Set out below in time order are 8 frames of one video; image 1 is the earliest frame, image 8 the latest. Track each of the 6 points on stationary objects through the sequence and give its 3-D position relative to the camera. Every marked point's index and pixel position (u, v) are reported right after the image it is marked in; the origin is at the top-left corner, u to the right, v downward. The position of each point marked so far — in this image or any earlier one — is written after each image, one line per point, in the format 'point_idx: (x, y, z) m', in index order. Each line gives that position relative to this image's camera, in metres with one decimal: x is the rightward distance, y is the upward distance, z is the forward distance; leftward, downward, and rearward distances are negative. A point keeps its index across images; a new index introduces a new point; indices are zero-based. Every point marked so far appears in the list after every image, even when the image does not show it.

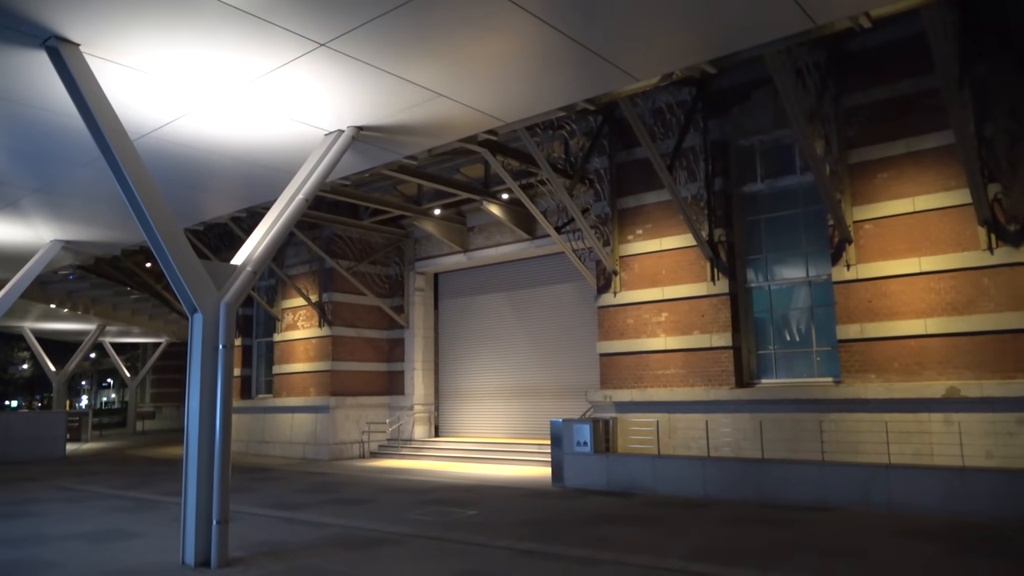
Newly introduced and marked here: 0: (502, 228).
0: (-0.3, +1.5, +18.7) m
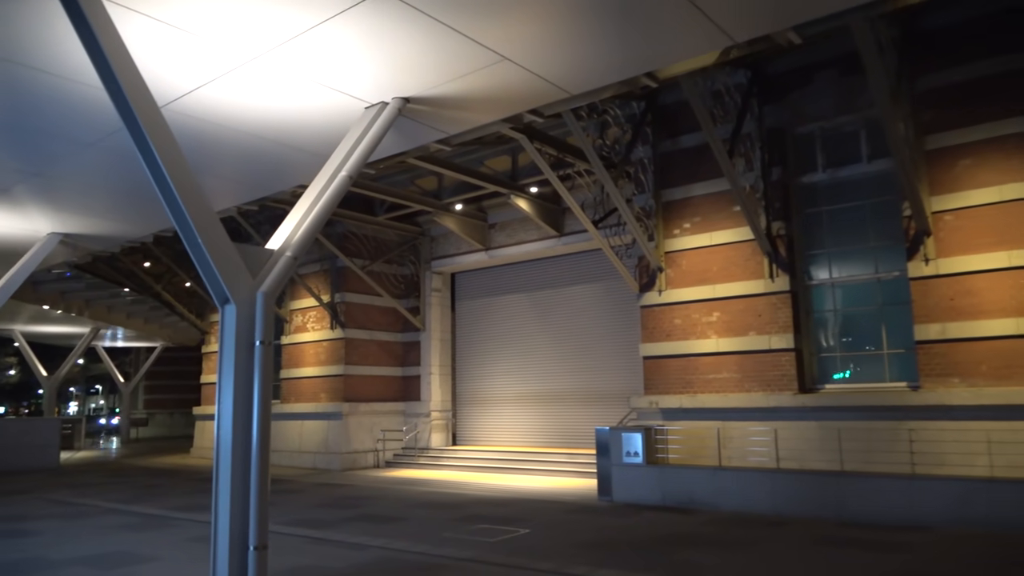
0: (+0.3, +1.5, +17.7) m
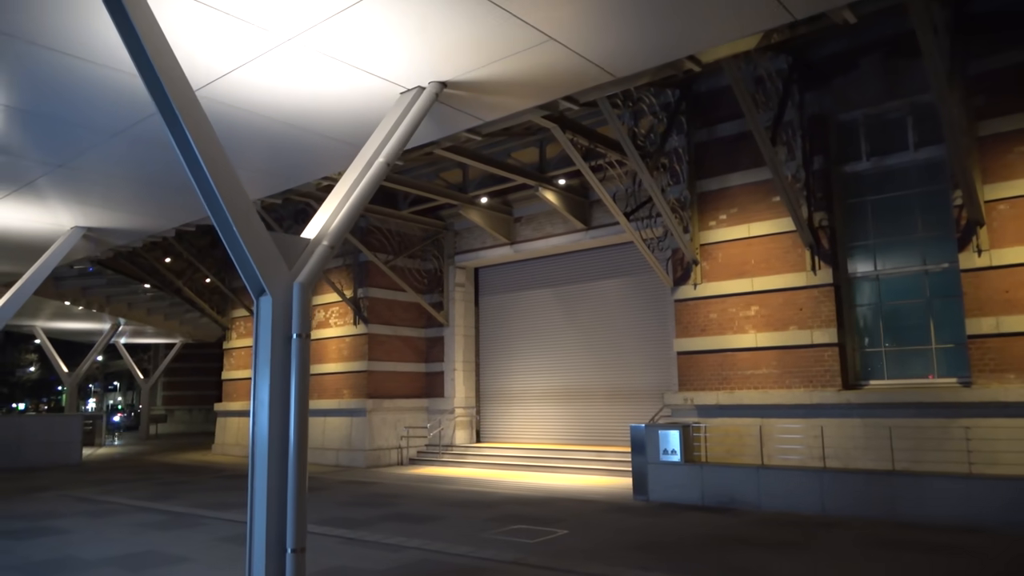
0: (+0.9, +1.6, +17.3) m
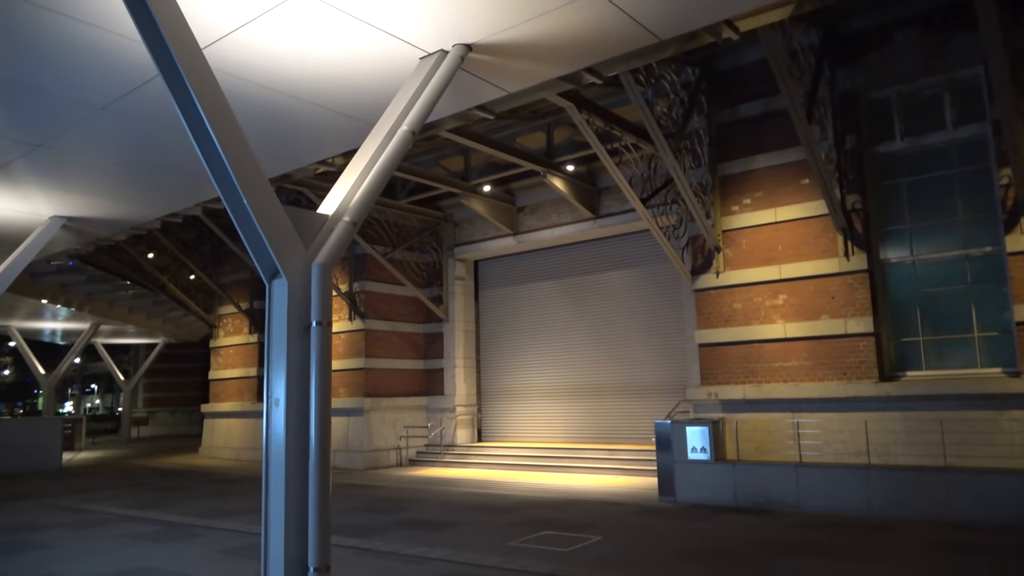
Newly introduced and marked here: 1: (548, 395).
0: (+1.0, +1.8, +16.6) m
1: (+0.8, -2.5, +17.4) m
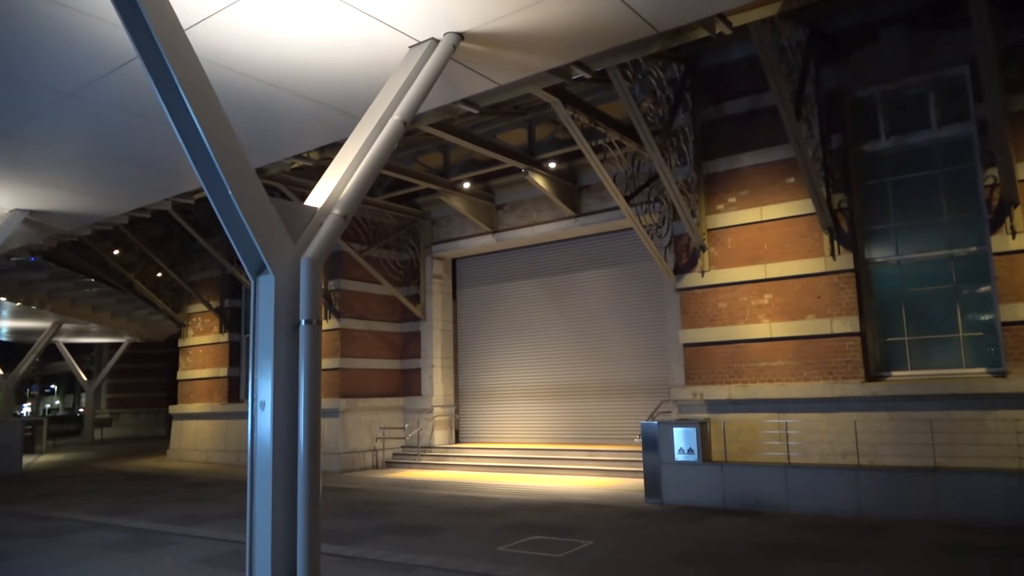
0: (+0.6, +1.8, +16.4) m
1: (+0.3, -2.5, +17.2) m
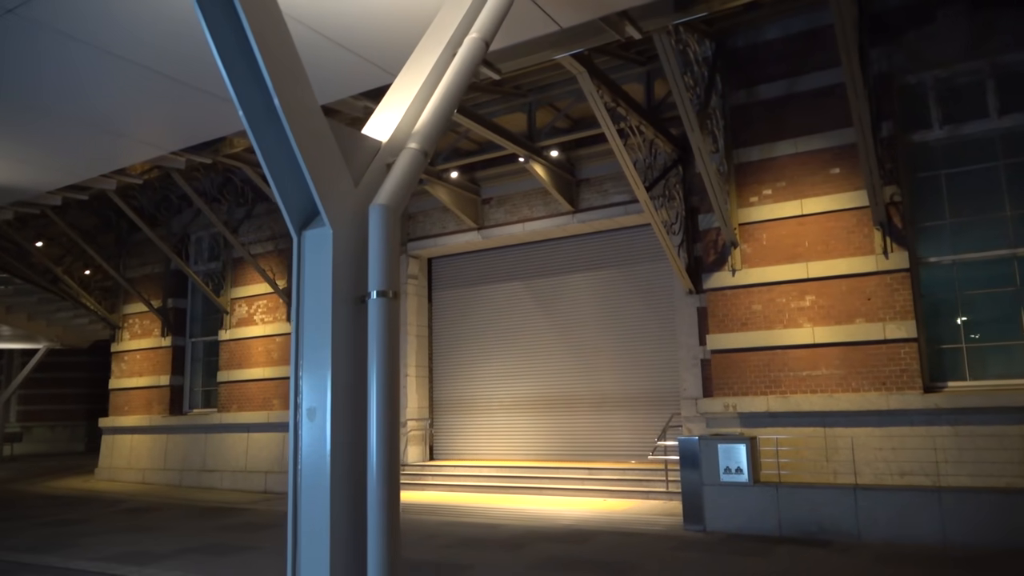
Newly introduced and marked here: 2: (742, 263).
0: (+0.4, +1.8, +15.1) m
1: (0.0, -2.5, +15.7) m
2: (+3.3, +0.4, +10.8) m
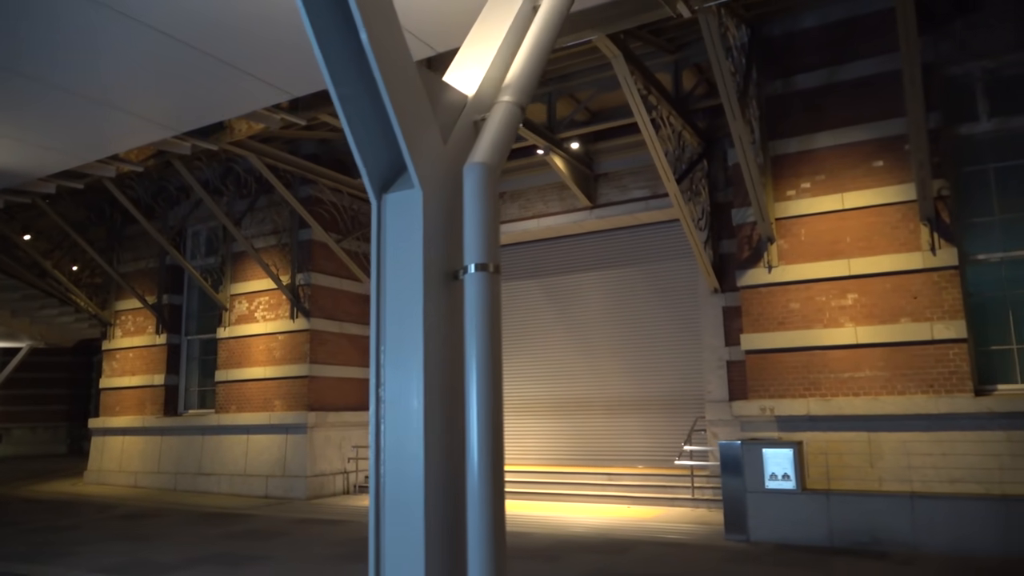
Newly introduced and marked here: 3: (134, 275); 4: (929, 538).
0: (+0.7, +1.8, +14.5) m
1: (+0.2, -2.5, +15.2) m
2: (+3.7, +0.4, +10.3) m
3: (-8.9, +0.3, +17.6) m
4: (+4.3, -2.6, +7.8) m
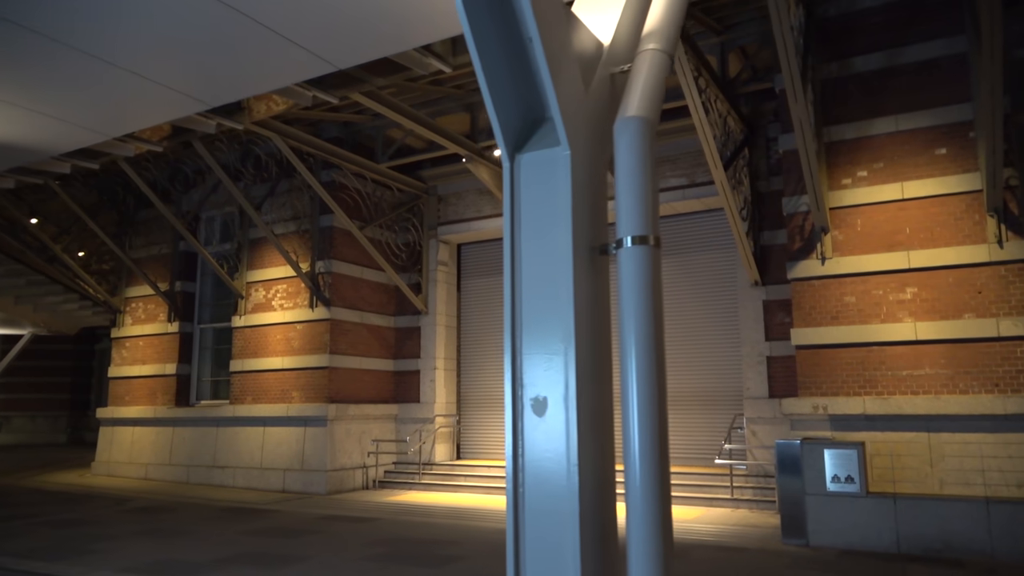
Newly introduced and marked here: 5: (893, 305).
0: (+1.2, +2.0, +14.1) m
1: (+0.7, -2.3, +14.7) m
2: (+4.3, +0.5, +9.9) m
3: (-8.4, +0.6, +17.1) m
4: (+4.9, -2.5, +7.3) m
5: (+4.8, -0.2, +9.4) m
